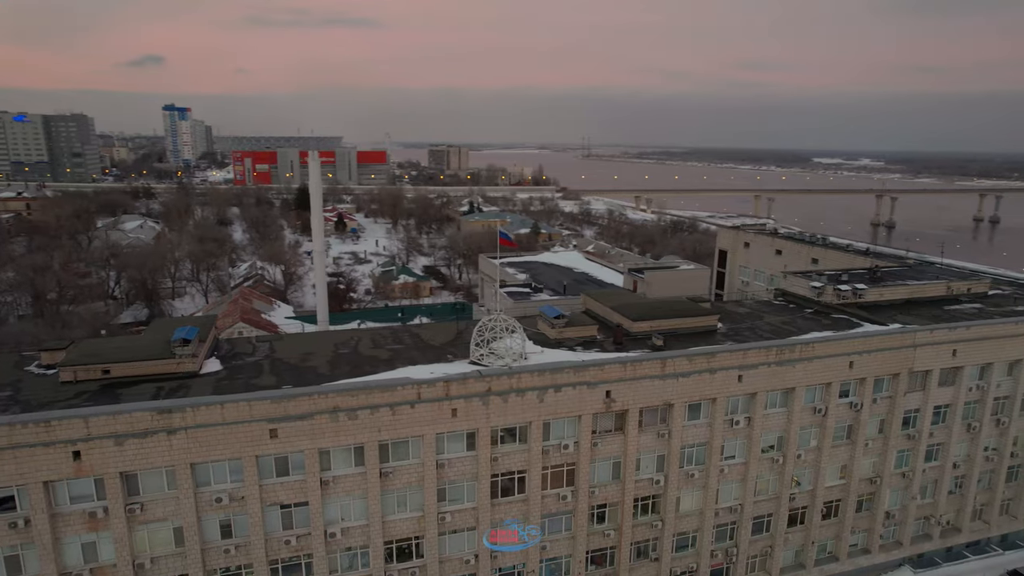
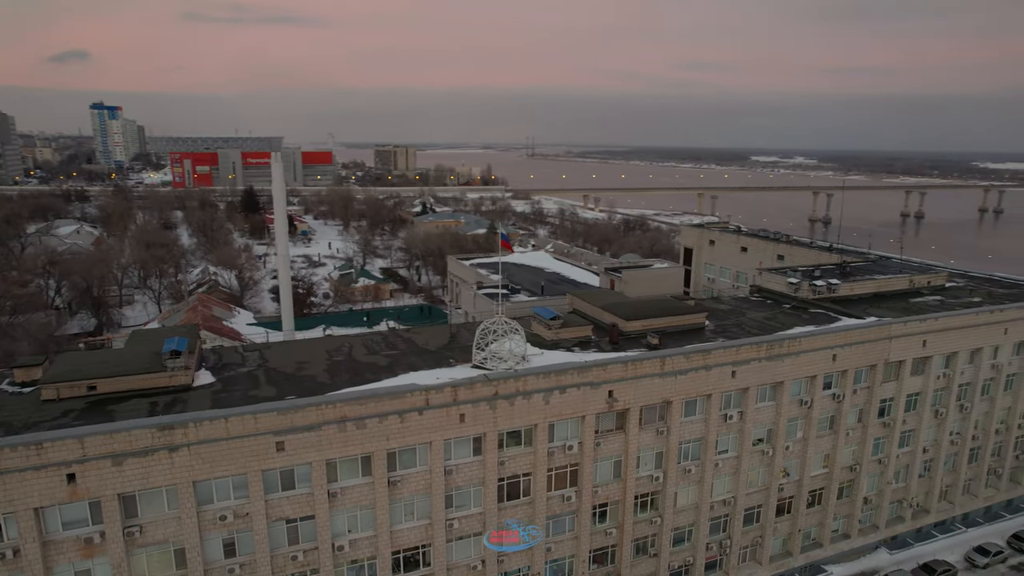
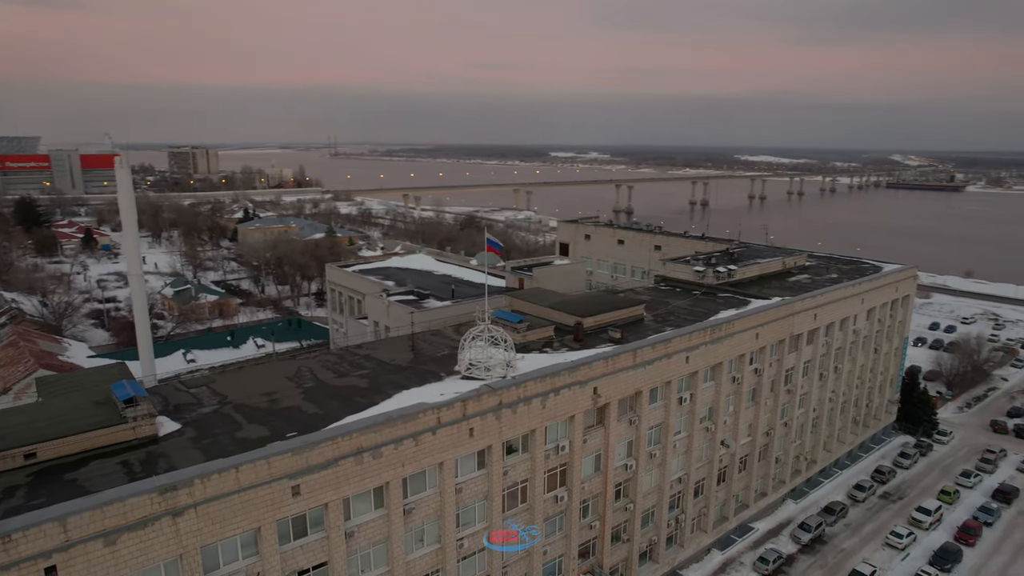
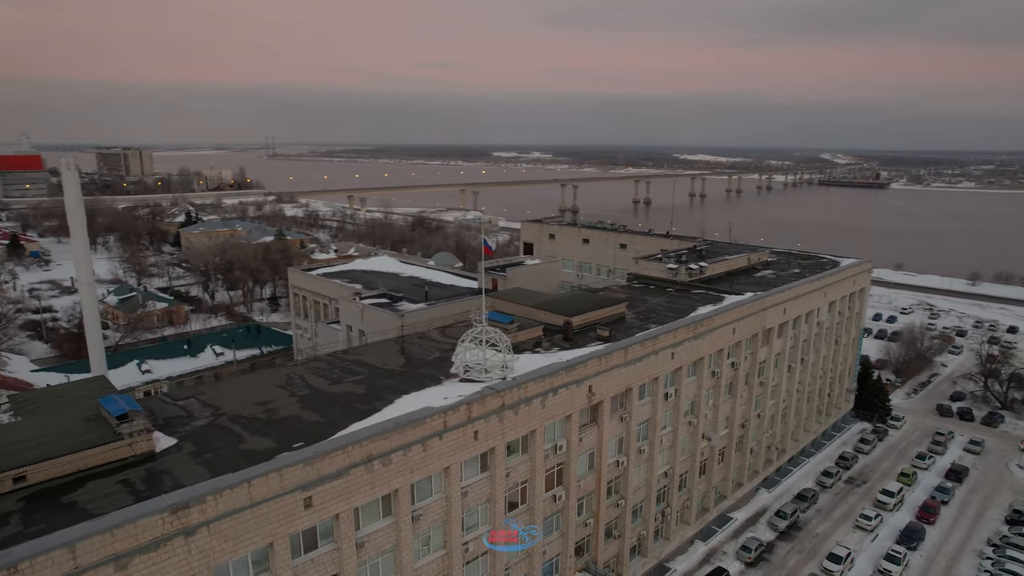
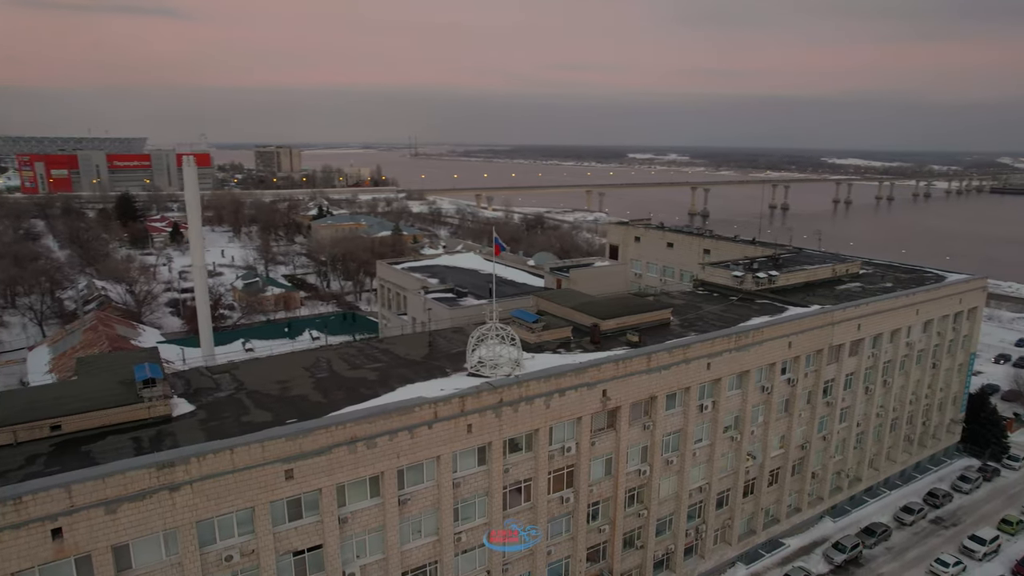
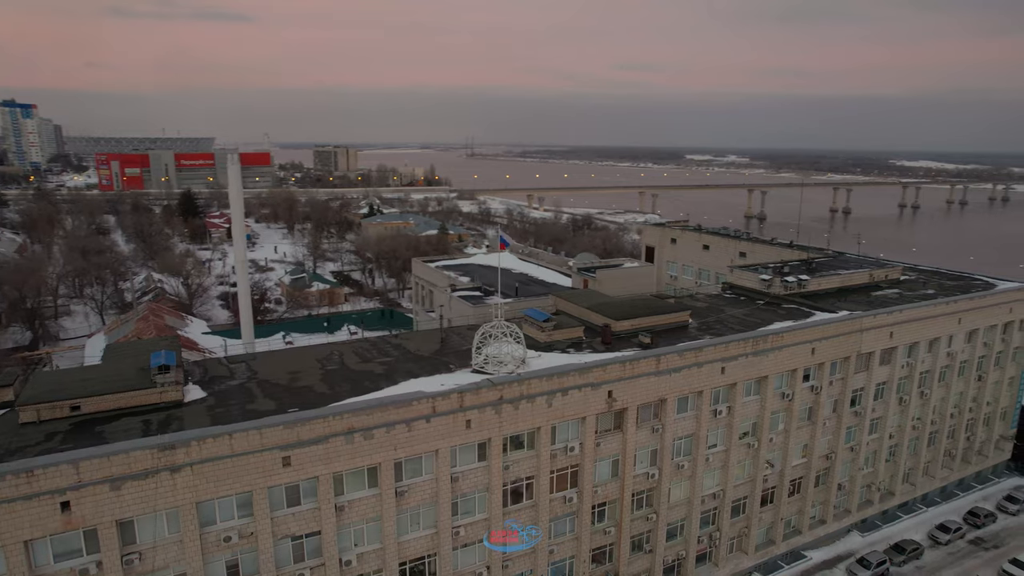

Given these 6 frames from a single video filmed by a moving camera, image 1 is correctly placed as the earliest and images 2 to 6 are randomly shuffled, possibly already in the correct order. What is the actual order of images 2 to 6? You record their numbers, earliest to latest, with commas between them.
2, 6, 5, 3, 4
